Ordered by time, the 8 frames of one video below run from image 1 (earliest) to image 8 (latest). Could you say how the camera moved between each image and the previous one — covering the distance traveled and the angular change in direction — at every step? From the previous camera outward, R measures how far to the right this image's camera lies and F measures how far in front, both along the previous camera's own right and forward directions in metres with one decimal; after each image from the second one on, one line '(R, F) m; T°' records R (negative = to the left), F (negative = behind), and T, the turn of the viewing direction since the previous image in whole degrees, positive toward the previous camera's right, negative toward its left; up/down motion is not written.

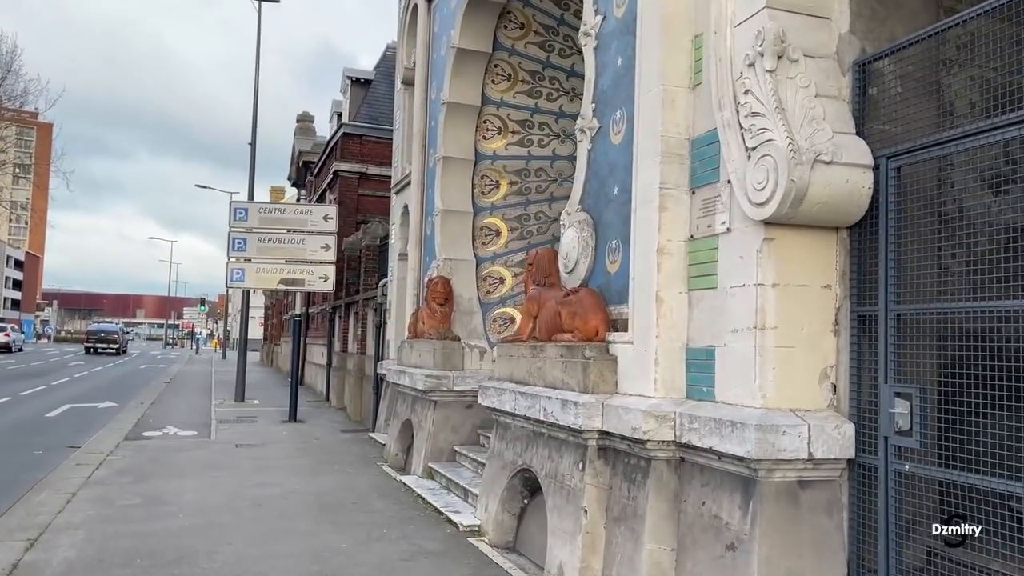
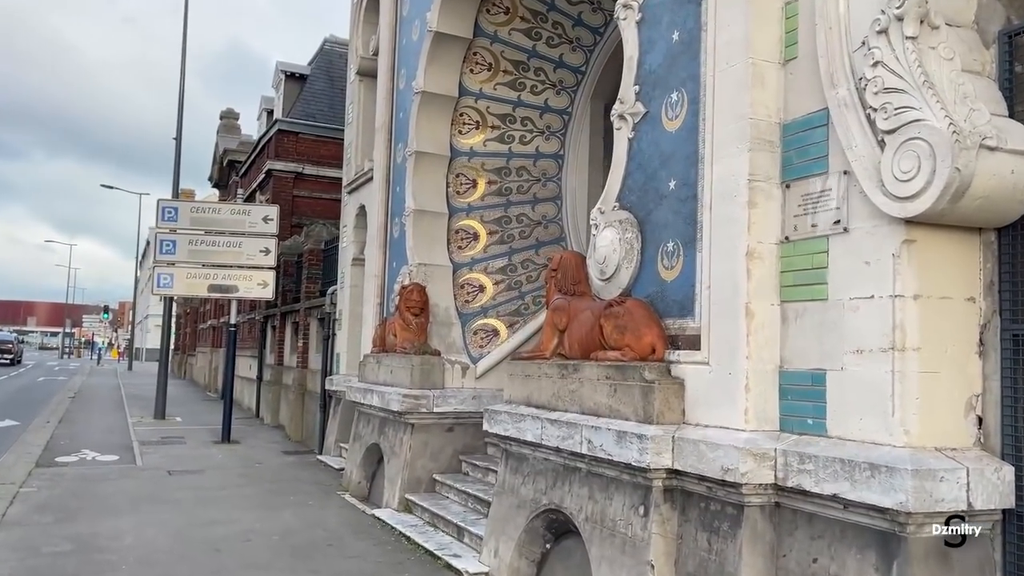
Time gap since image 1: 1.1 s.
(-0.7, +0.9) m; +6°
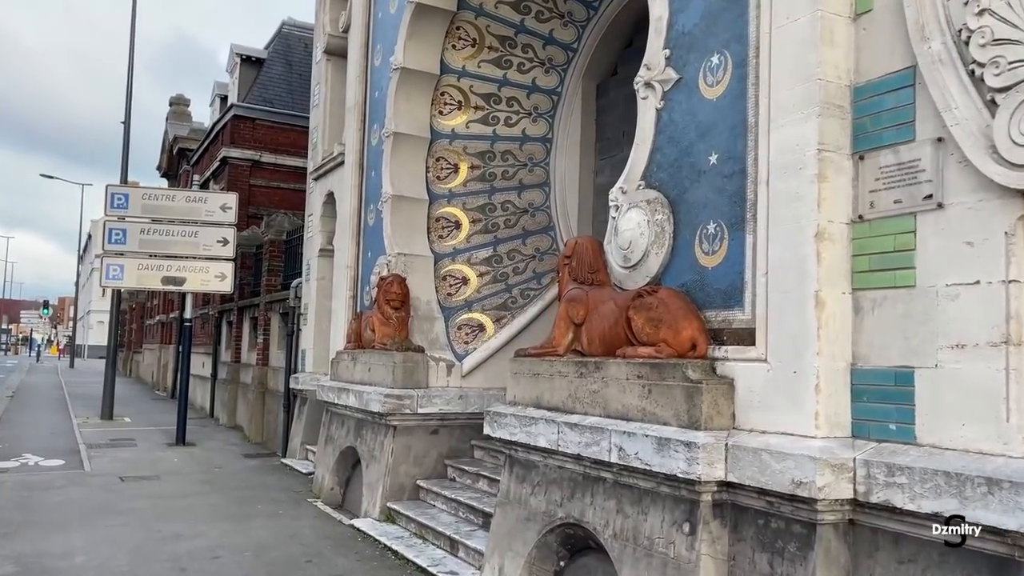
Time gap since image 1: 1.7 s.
(-0.3, +0.6) m; +3°
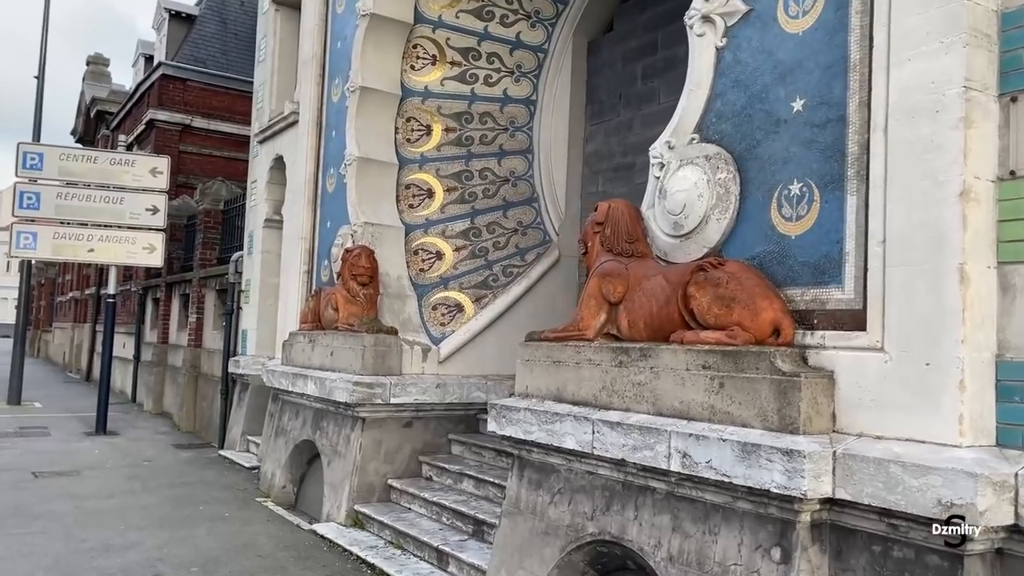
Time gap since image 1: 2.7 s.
(-0.4, +0.8) m; +5°
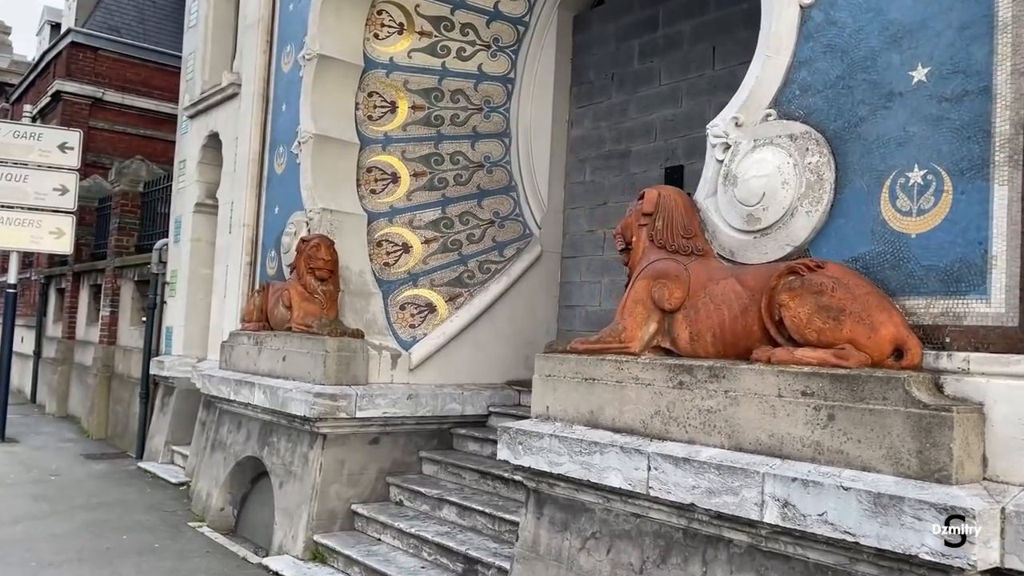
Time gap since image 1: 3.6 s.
(-0.4, +0.8) m; +6°
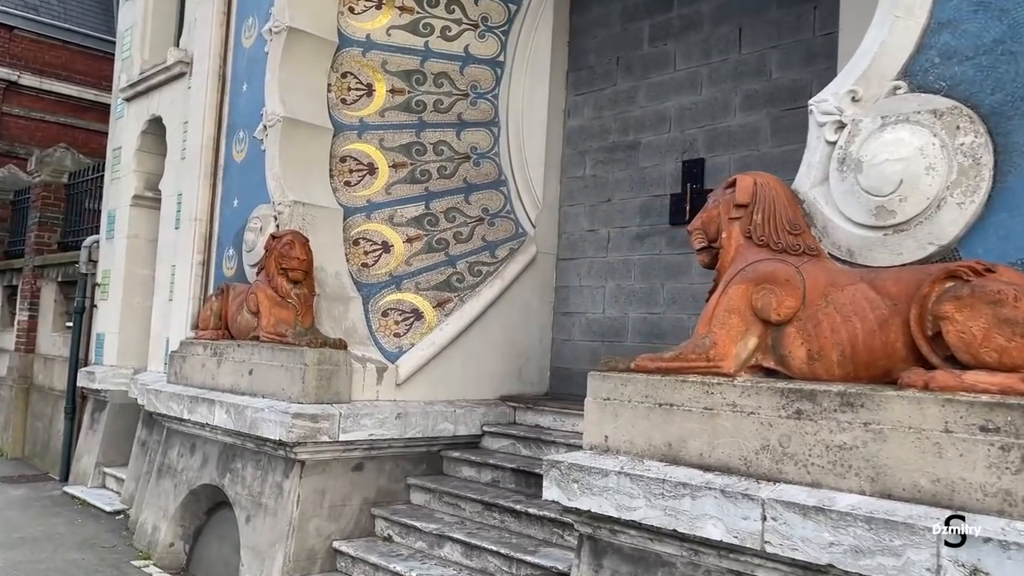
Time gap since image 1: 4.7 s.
(-0.5, +0.7) m; +5°
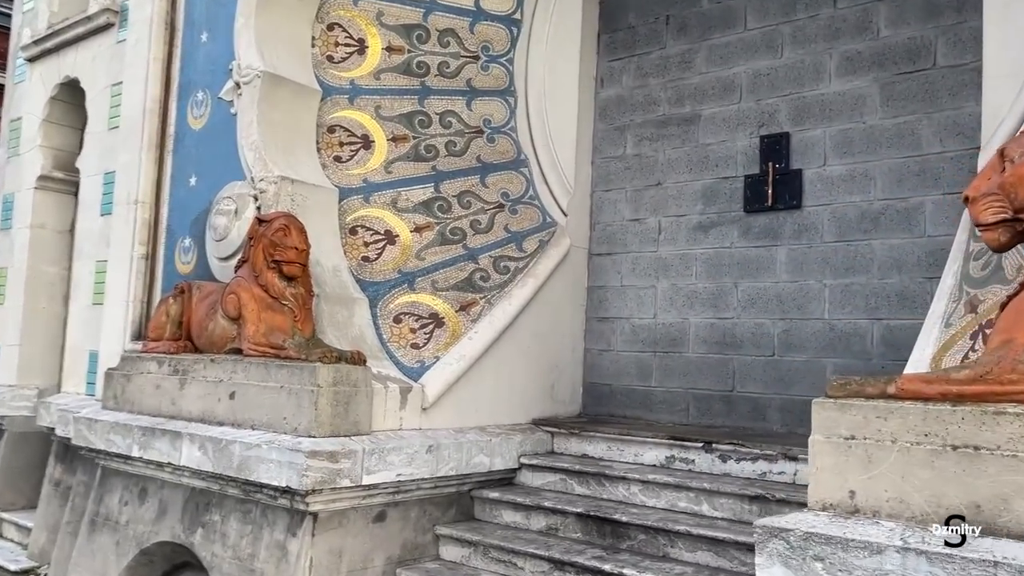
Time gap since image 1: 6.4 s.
(-0.8, +1.1) m; +7°
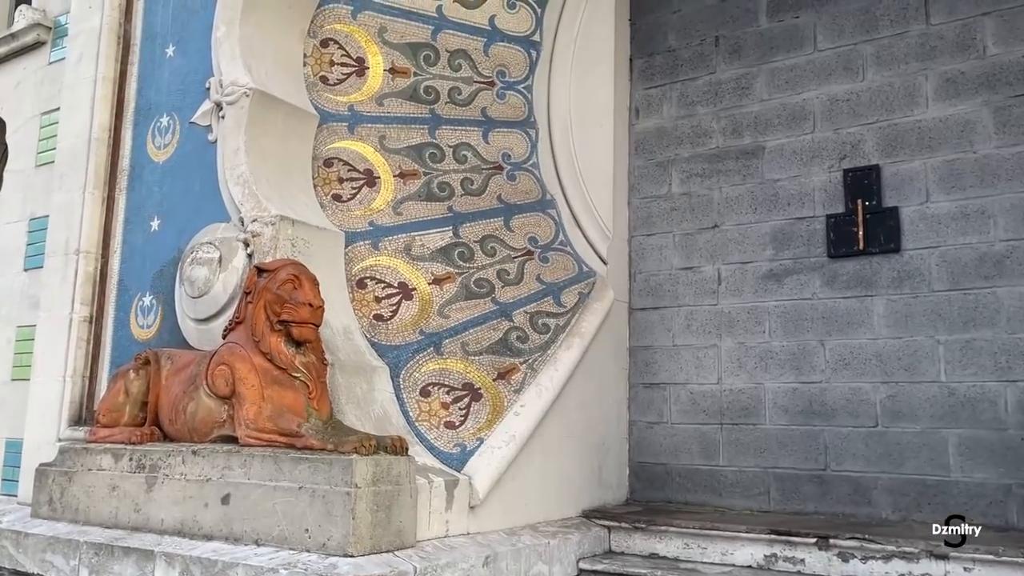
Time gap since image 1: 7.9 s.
(-0.6, +0.8) m; +6°
